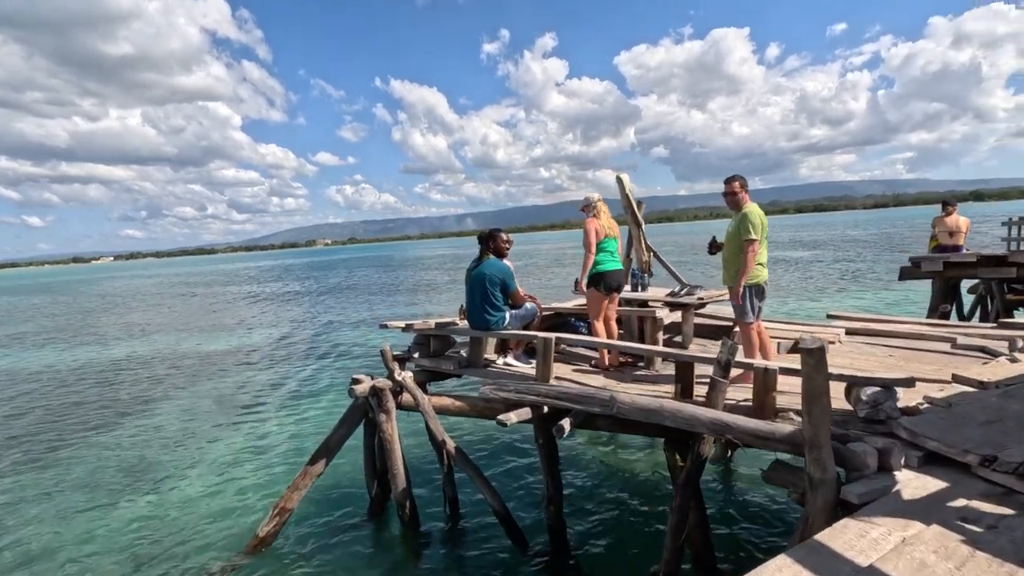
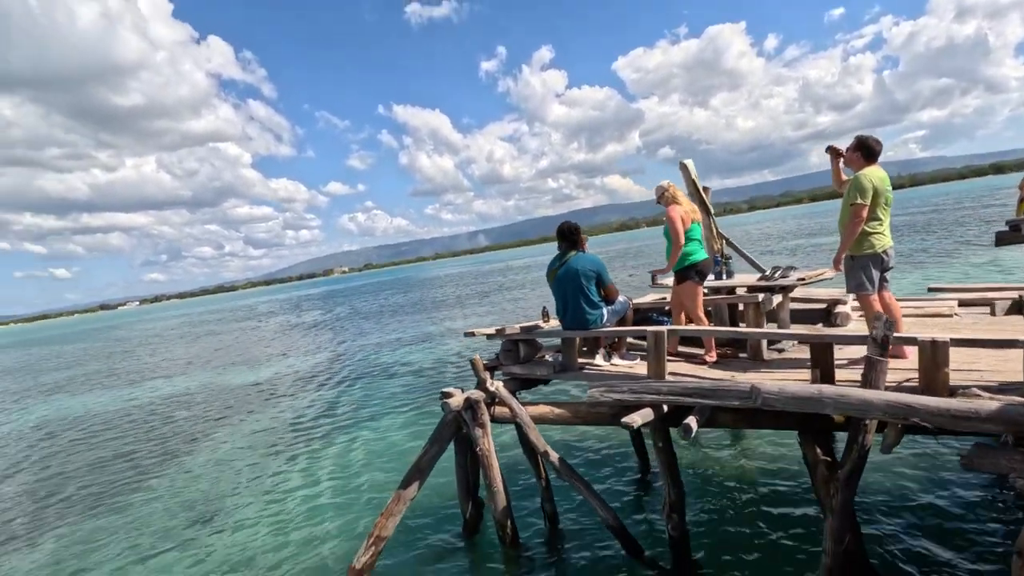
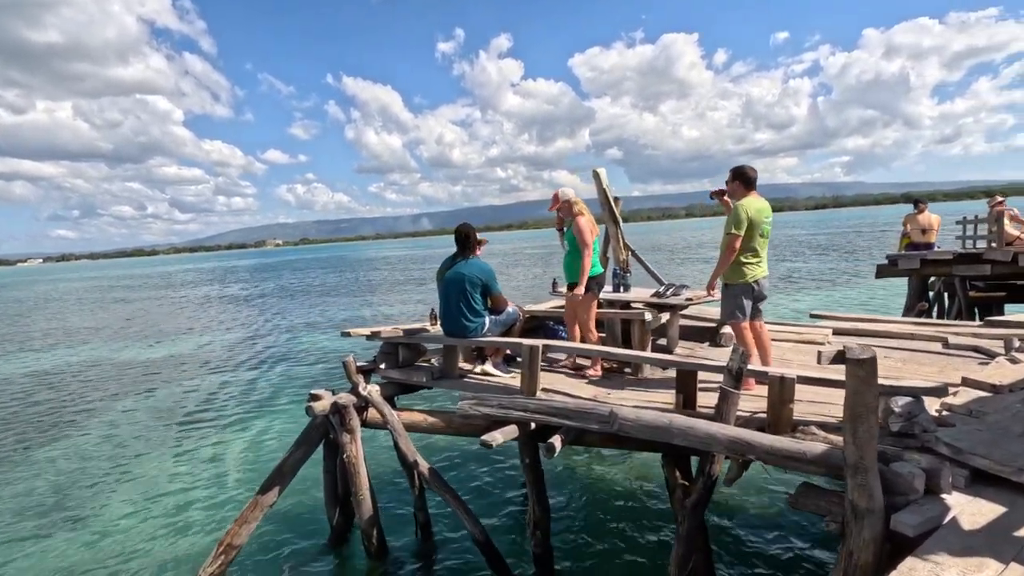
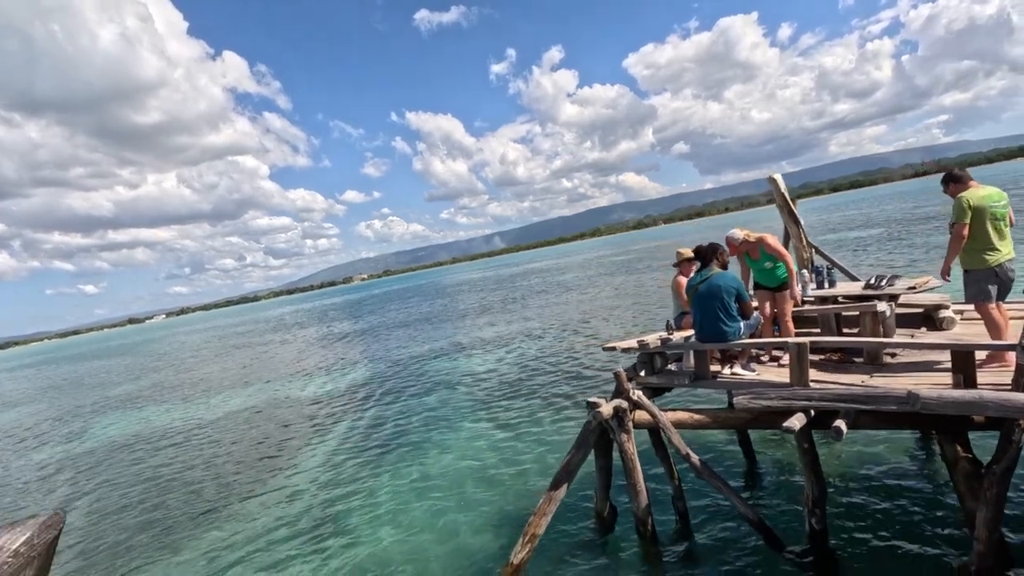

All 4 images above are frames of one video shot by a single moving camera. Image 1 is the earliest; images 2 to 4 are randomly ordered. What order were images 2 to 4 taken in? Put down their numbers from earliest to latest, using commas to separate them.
3, 2, 4
